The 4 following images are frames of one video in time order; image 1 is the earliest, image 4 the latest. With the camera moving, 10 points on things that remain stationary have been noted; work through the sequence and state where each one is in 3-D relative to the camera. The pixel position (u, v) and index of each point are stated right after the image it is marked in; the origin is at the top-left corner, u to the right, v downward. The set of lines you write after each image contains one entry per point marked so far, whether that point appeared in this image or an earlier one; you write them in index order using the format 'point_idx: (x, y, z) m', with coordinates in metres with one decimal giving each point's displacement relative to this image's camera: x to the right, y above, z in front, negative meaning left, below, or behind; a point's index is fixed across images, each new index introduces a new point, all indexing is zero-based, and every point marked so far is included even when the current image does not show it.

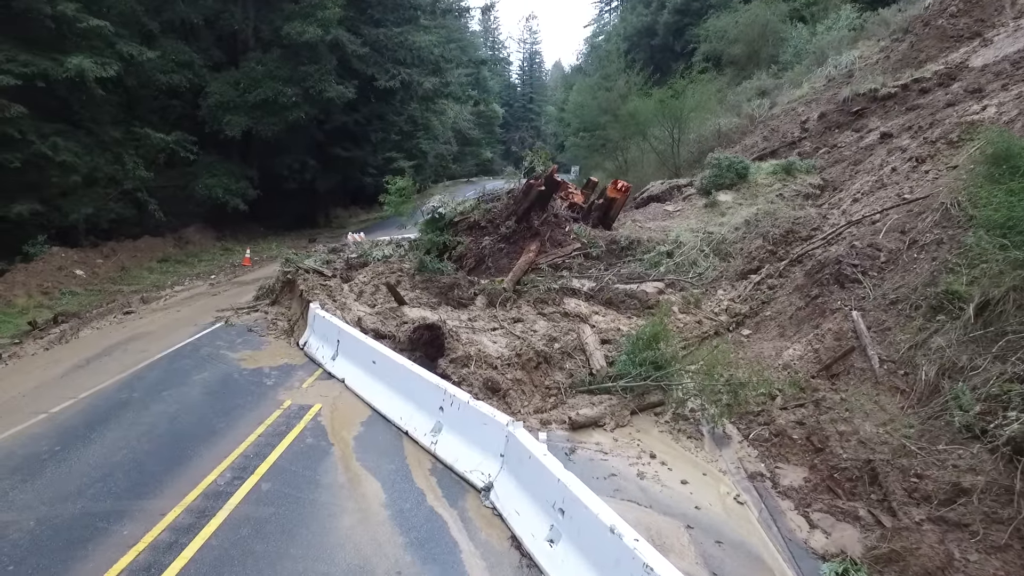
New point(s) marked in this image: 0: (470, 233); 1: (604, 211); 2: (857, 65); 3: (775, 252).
0: (-0.7, +0.9, +11.4) m
1: (+1.8, +1.5, +13.0) m
2: (+9.9, +6.4, +19.0) m
3: (+4.3, +0.6, +10.9) m
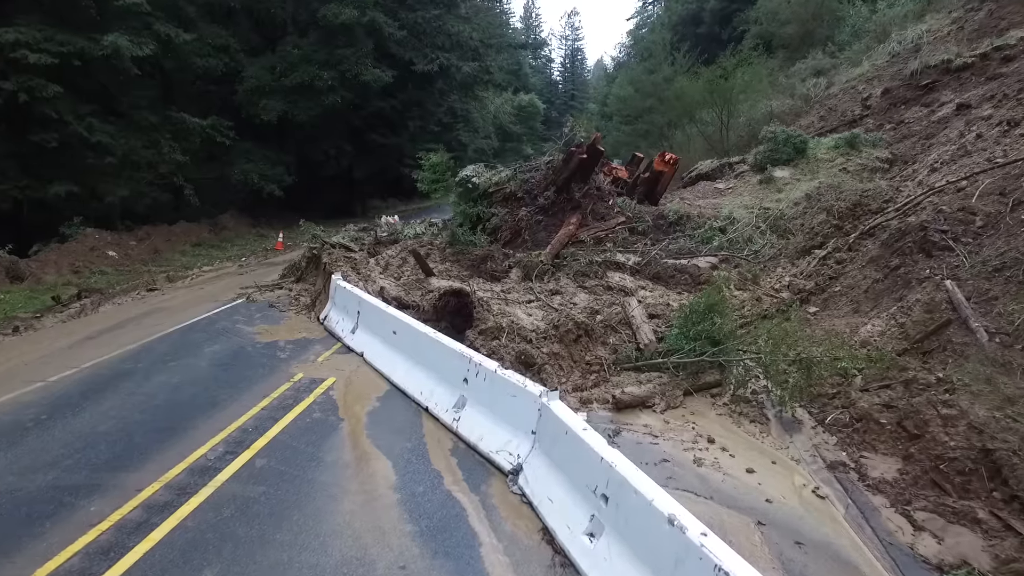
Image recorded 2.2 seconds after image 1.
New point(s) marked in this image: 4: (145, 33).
0: (-0.1, +1.3, +10.6) m
1: (+2.5, +1.9, +12.1) m
2: (+11.0, +6.6, +17.5) m
3: (+4.9, +0.9, +9.8) m
4: (-9.9, +6.9, +17.7) m
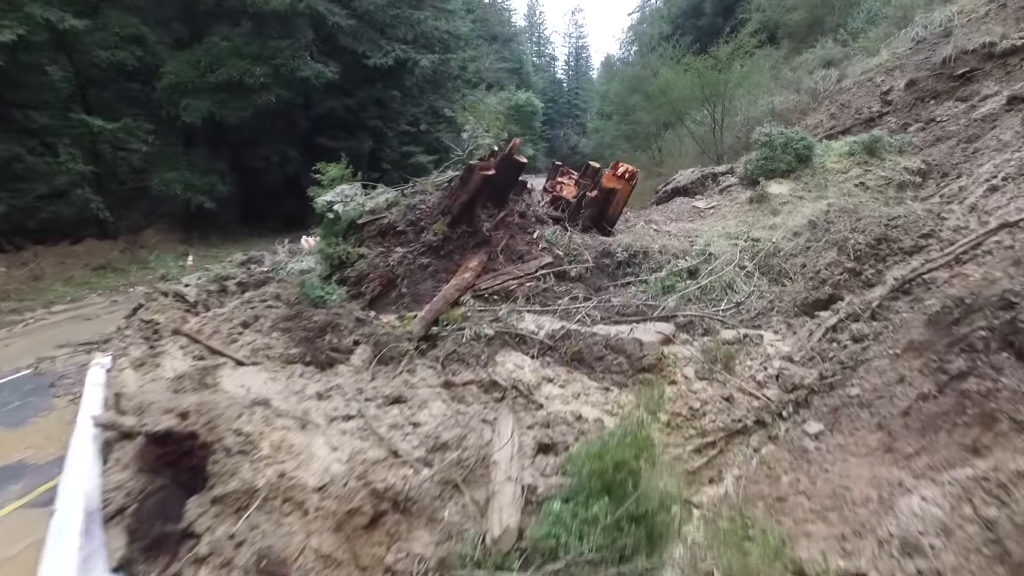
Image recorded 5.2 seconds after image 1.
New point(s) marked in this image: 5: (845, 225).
0: (-1.5, +0.6, +7.6) m
1: (+1.2, +1.1, +9.1) m
2: (+9.7, +5.9, +14.4) m
3: (+3.5, +0.2, +6.7) m
4: (-11.2, +6.1, +14.9) m
5: (+3.9, +0.7, +7.6) m
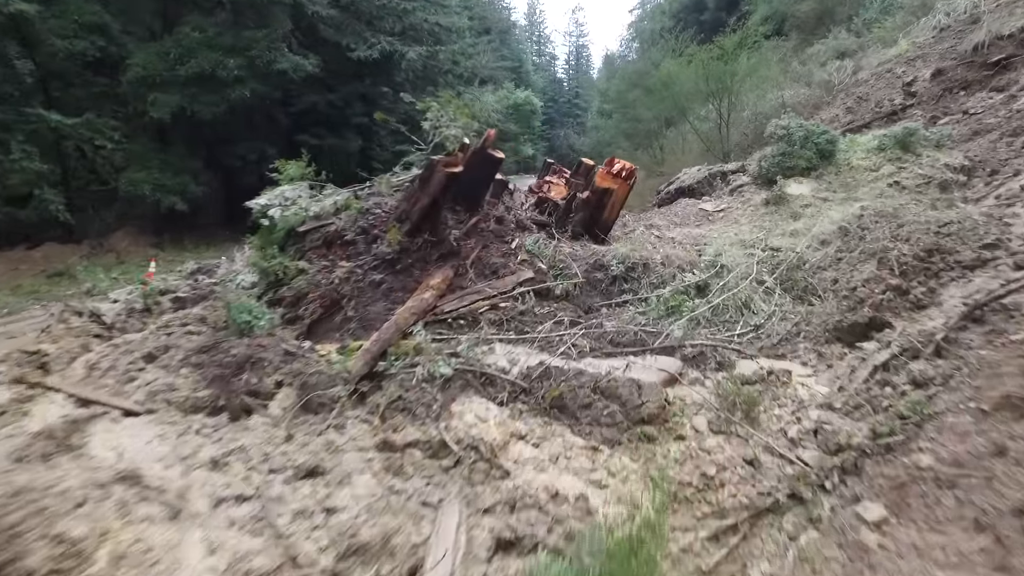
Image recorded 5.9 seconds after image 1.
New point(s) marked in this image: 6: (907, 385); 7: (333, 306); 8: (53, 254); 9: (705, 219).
0: (-1.7, +0.4, +6.3) m
1: (+0.9, +0.9, +7.8) m
2: (+9.5, +5.7, +13.1) m
3: (+3.3, 0.0, +5.4) m
4: (-11.4, +5.9, +13.7) m
5: (+3.6, +0.5, +6.4) m
6: (+2.6, -0.6, +4.3) m
7: (-1.6, -0.1, +5.8) m
8: (-11.2, +0.8, +15.9) m
9: (+2.8, +1.0, +9.5) m
